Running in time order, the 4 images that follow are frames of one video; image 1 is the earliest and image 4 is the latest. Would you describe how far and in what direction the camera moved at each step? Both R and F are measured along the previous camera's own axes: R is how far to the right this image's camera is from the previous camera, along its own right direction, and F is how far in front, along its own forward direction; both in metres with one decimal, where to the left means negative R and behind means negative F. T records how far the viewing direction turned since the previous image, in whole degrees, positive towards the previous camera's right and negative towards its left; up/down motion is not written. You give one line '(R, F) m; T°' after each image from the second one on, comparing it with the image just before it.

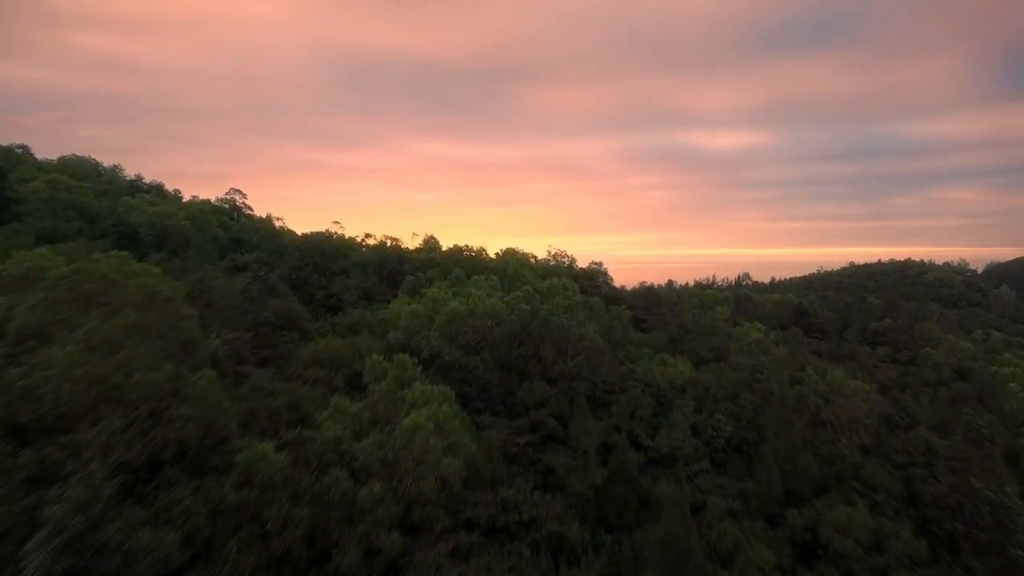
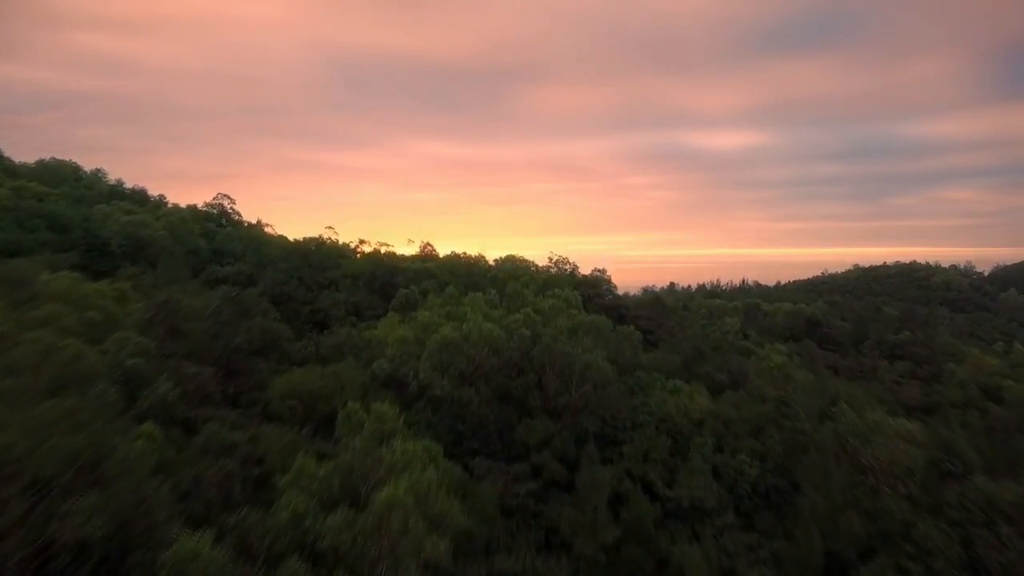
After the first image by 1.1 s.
(0.0, +1.8) m; 0°
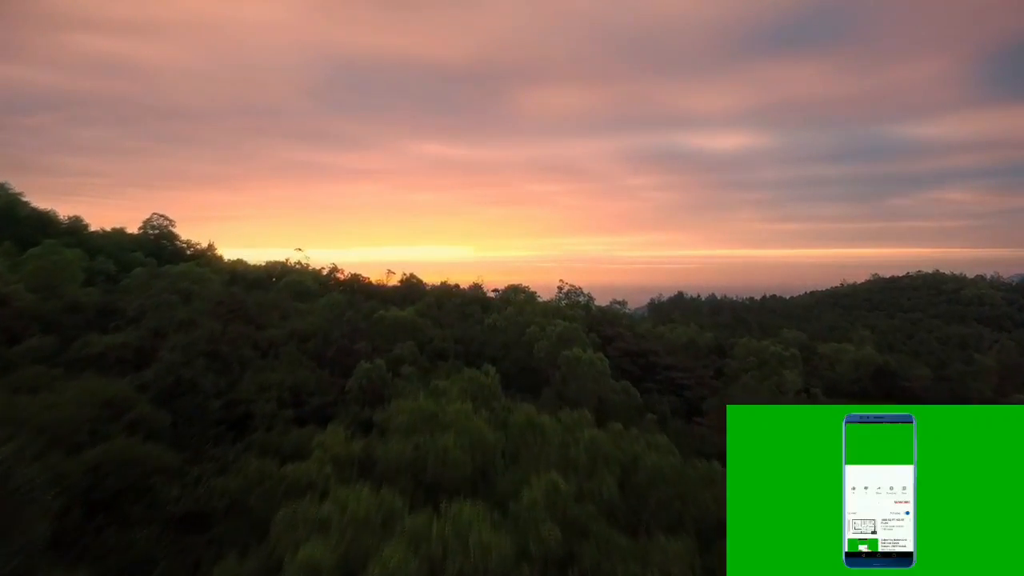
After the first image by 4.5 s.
(-0.1, +7.8) m; 0°
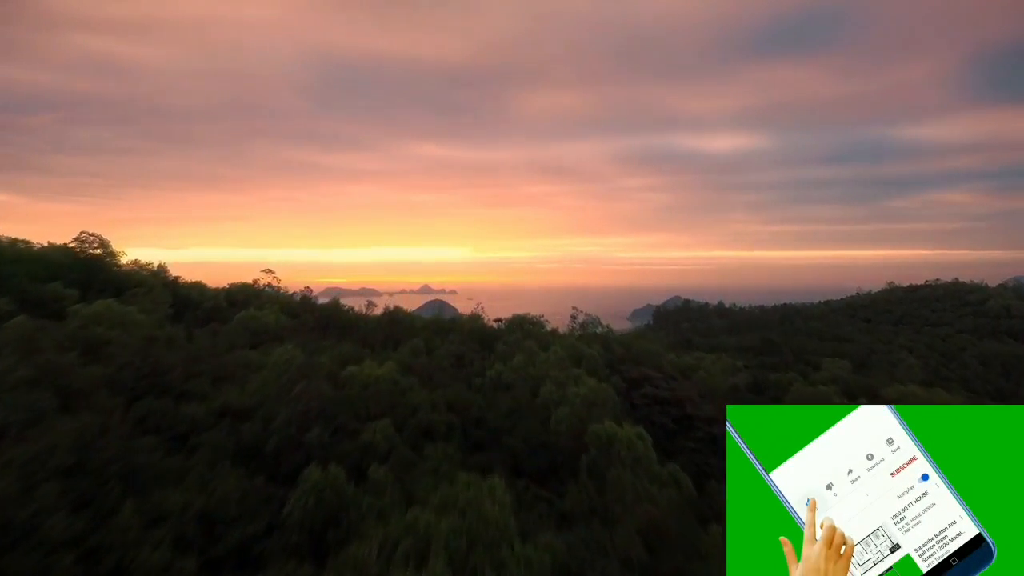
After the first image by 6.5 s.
(-0.3, +6.0) m; 0°
